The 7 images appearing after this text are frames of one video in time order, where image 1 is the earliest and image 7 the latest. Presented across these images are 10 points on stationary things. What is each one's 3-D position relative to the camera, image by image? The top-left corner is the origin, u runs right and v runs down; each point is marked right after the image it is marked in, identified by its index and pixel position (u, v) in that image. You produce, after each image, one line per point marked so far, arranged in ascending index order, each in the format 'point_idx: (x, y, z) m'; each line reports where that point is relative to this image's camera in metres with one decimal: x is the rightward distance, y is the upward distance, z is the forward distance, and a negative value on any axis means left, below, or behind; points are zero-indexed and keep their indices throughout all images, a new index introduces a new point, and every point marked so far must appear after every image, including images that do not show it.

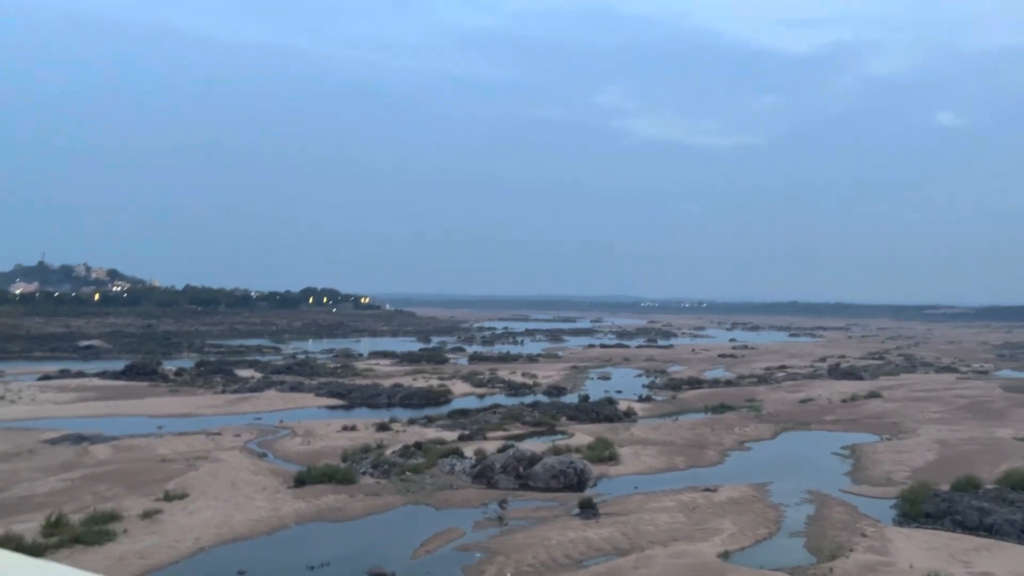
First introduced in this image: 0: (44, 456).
0: (-10.5, -3.8, +19.4) m
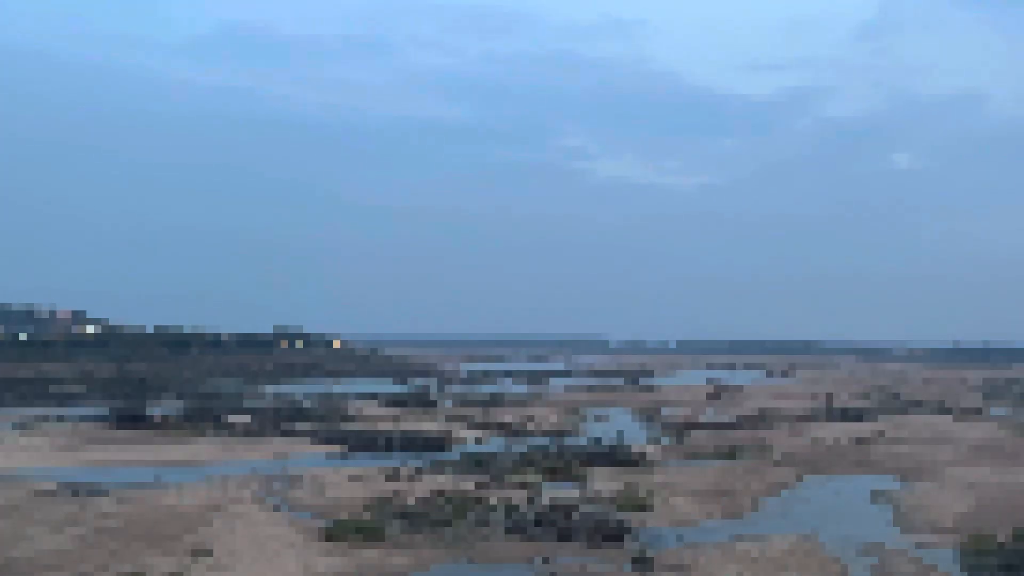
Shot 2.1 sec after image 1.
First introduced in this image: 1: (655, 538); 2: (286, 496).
0: (-9.9, -4.7, +18.2) m
1: (+2.6, -4.7, +16.0) m
2: (-5.3, -4.8, +20.0) m
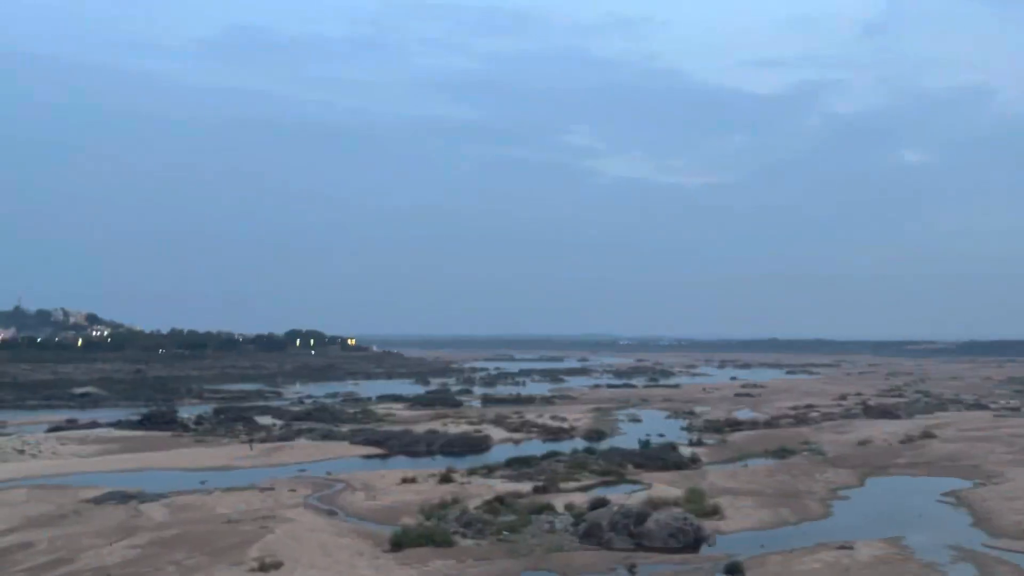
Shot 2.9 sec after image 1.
0: (-8.5, -4.7, +17.6) m
1: (+4.0, -4.6, +15.4) m
2: (-3.9, -4.8, +19.4) m
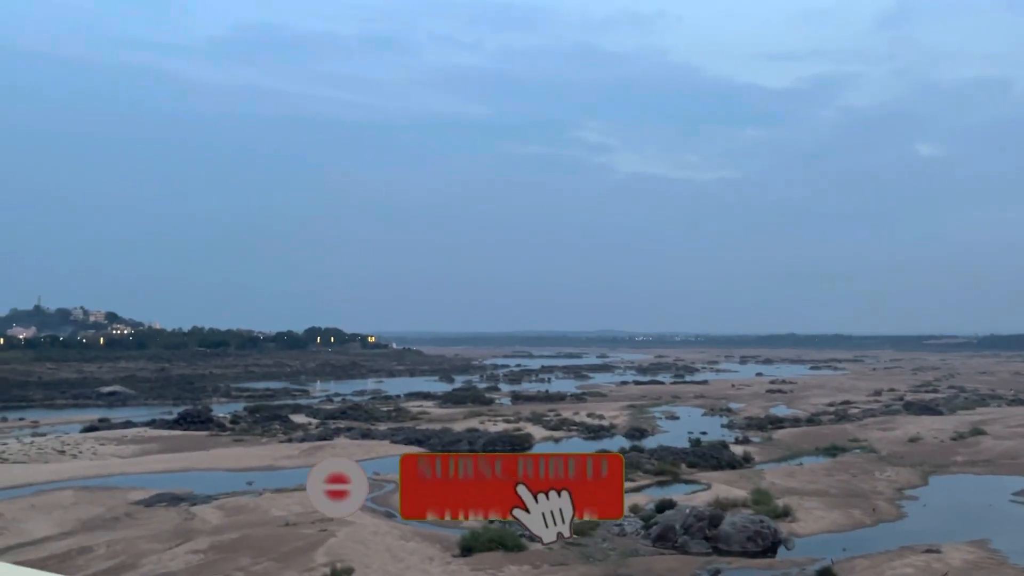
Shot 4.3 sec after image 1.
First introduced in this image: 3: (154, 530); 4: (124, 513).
0: (-7.2, -4.7, +17.2) m
1: (+5.2, -4.5, +14.9) m
2: (-2.6, -4.7, +18.9) m
3: (-6.8, -4.6, +16.5) m
4: (-8.2, -4.7, +18.2) m
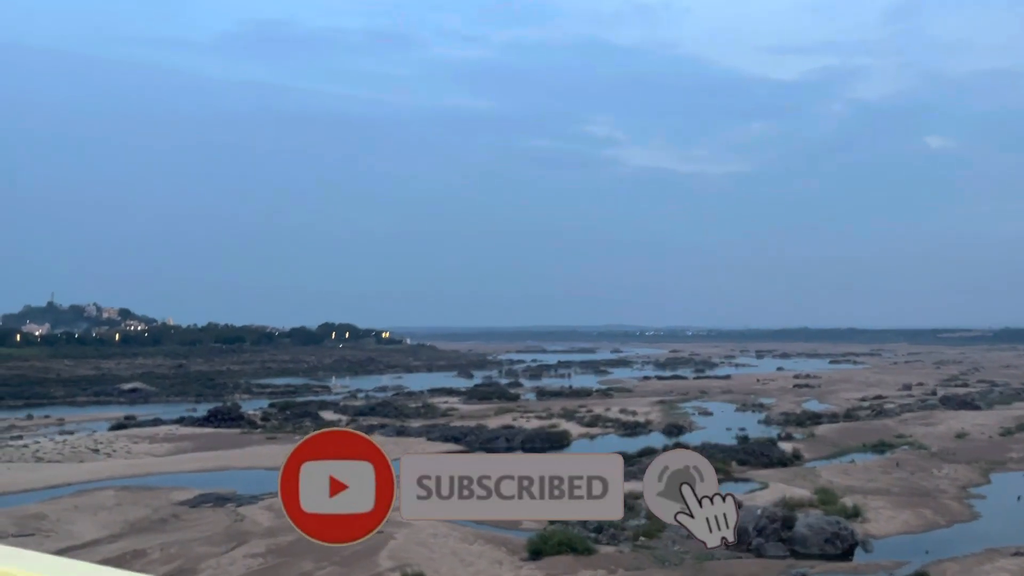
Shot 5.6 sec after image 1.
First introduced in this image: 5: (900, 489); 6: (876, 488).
0: (-6.1, -4.6, +16.8) m
1: (+6.4, -4.4, +14.3) m
2: (-1.4, -4.6, +18.4) m
3: (-5.7, -4.5, +16.0) m
4: (-7.0, -4.6, +17.7) m
5: (+8.8, -4.6, +19.5) m
6: (+8.2, -4.5, +19.5) m
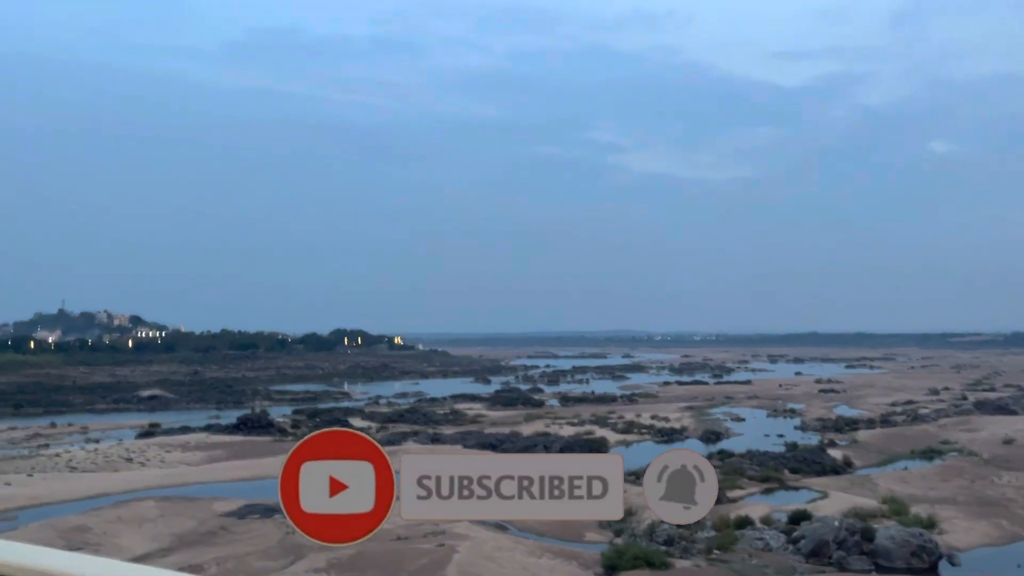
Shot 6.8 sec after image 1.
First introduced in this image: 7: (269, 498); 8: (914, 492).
0: (-4.9, -4.7, +16.2) m
1: (+7.5, -4.4, +13.7) m
2: (-0.3, -4.7, +17.9) m
3: (-4.5, -4.6, +15.4) m
4: (-5.9, -4.7, +17.2) m
5: (+10.0, -4.6, +18.9) m
6: (+9.4, -4.6, +18.9) m
7: (-5.6, -4.8, +19.8) m
8: (+9.0, -4.6, +19.4) m
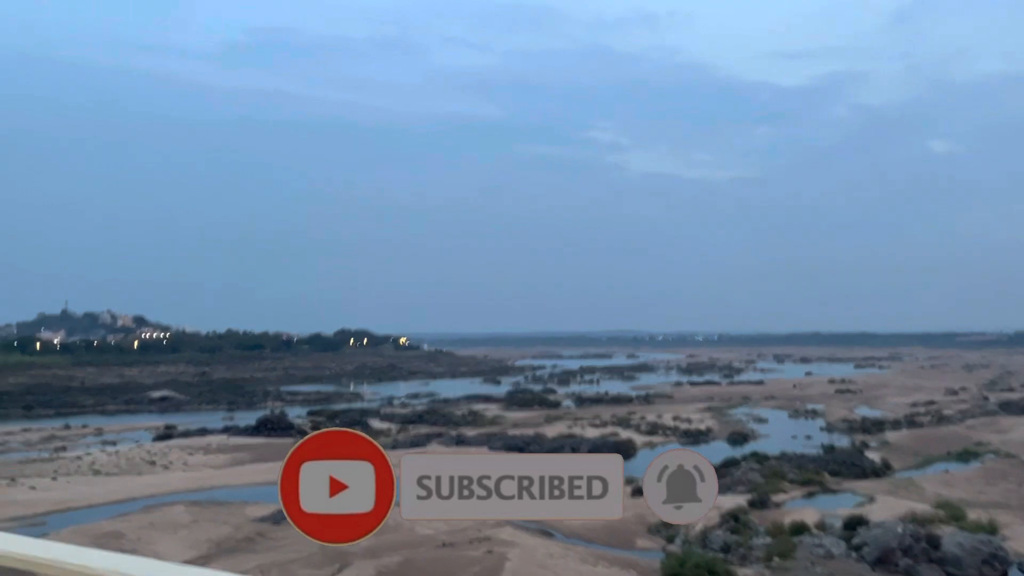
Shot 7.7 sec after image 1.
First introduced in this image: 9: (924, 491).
0: (-4.1, -4.7, +15.7) m
1: (+8.4, -4.4, +13.2) m
2: (+0.6, -4.7, +17.4) m
3: (-3.6, -4.6, +15.0) m
4: (-5.0, -4.7, +16.7) m
5: (+10.9, -4.6, +18.5) m
6: (+10.3, -4.6, +18.4) m
7: (-4.7, -4.8, +19.4) m
8: (+9.9, -4.6, +18.9) m
9: (+9.4, -4.6, +19.7) m
